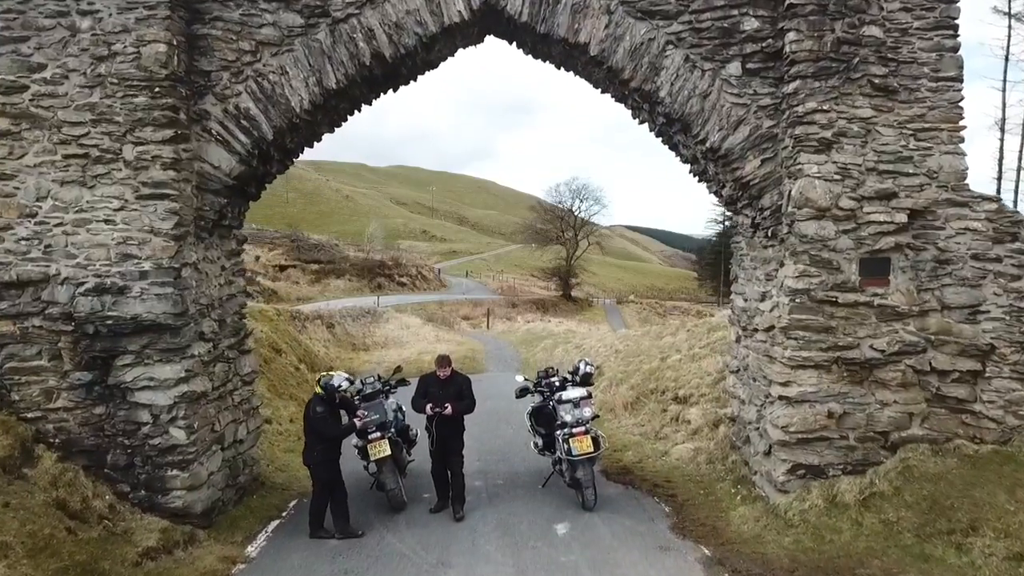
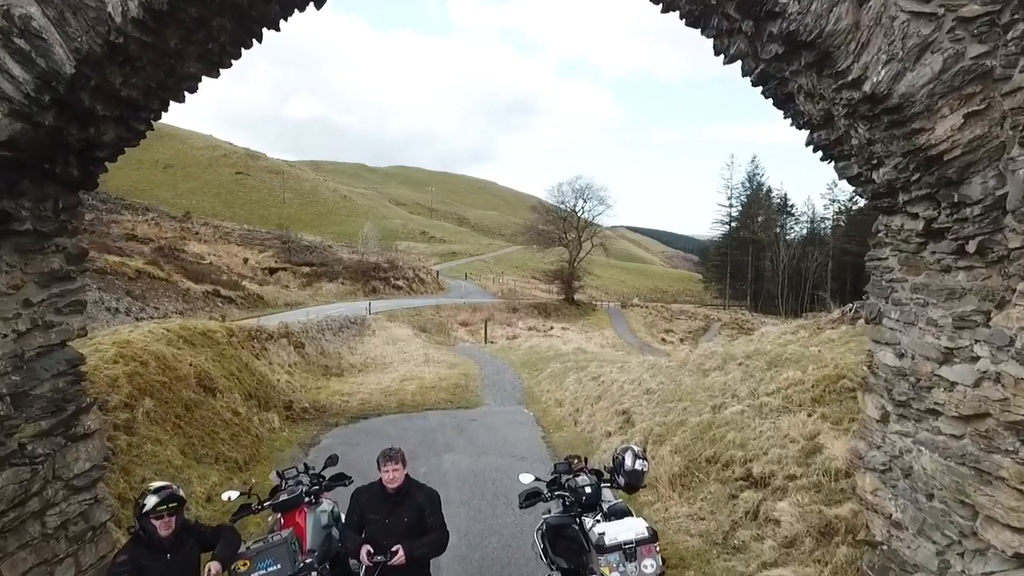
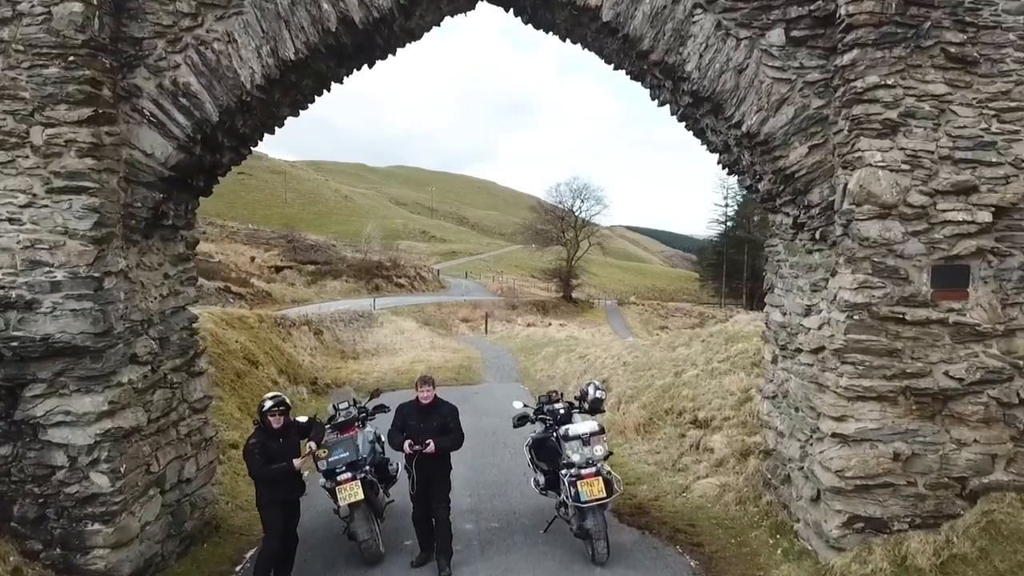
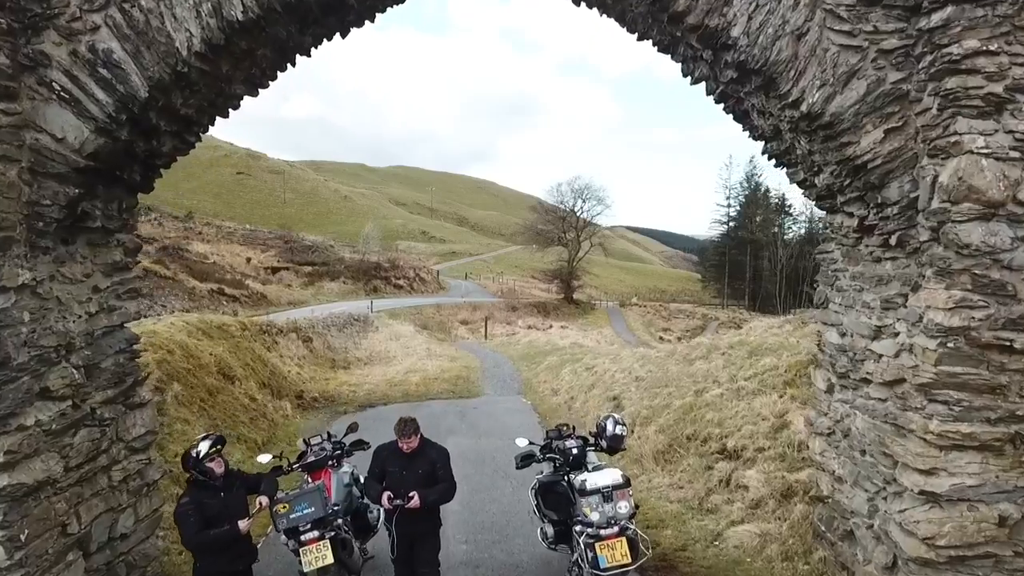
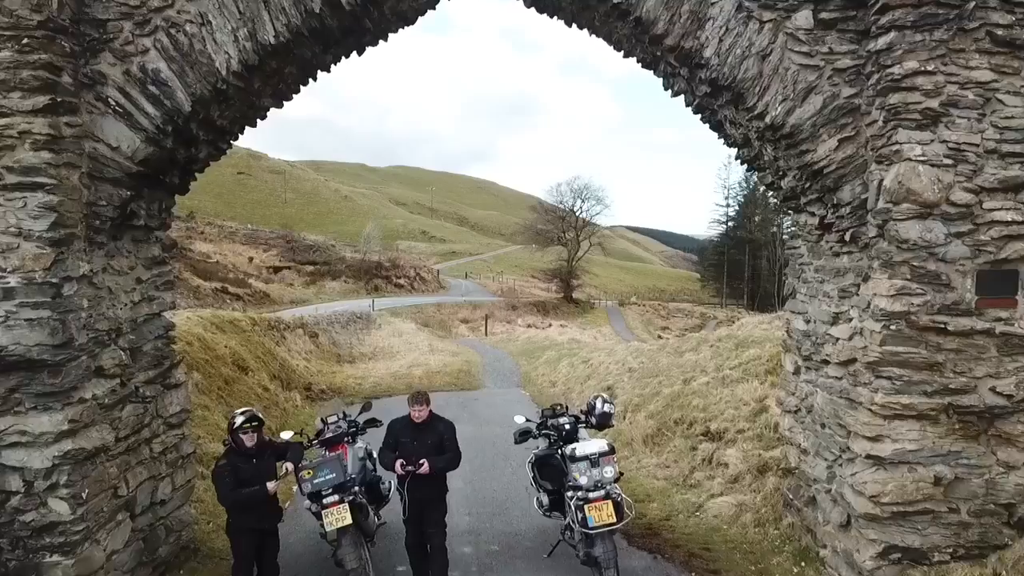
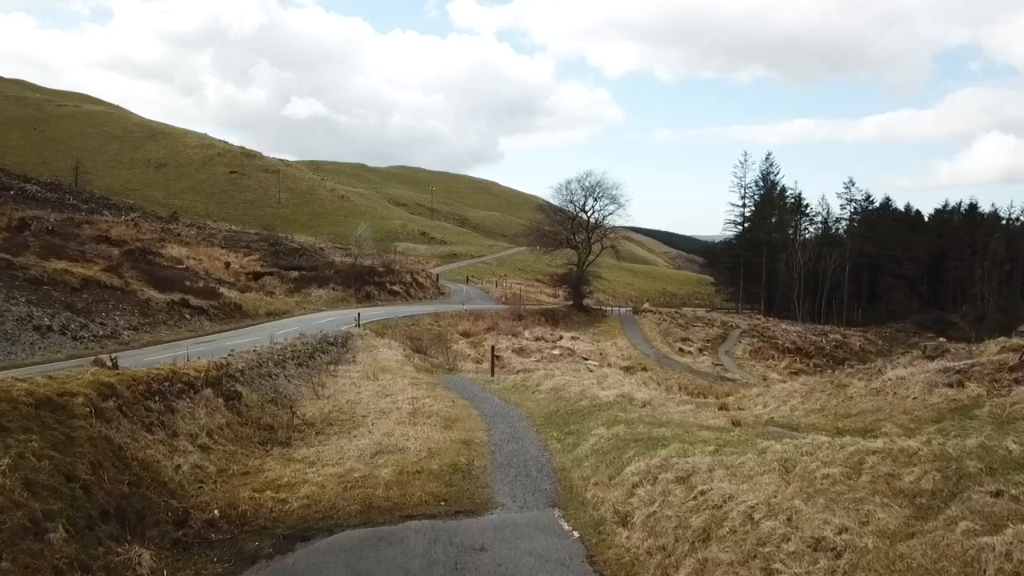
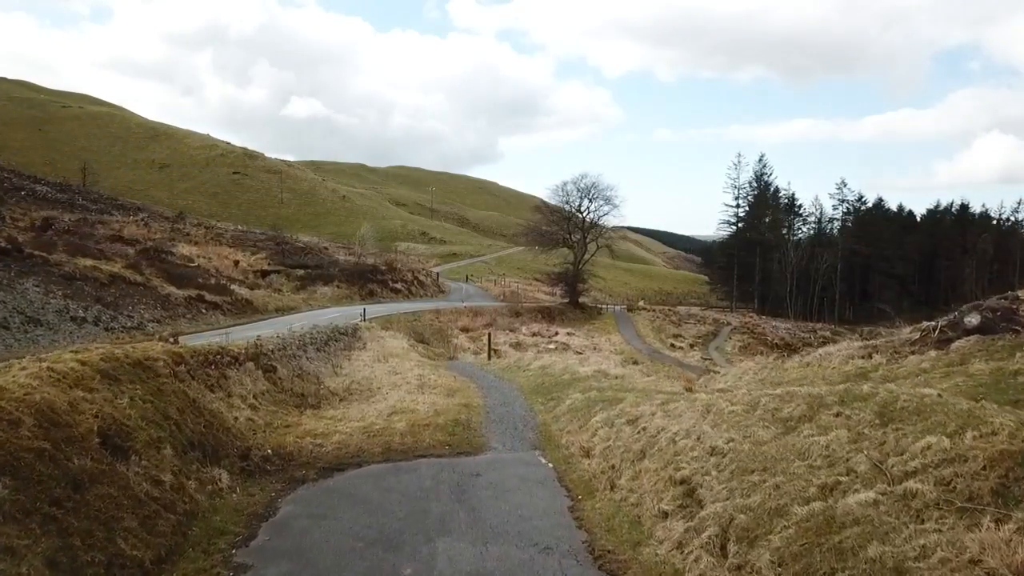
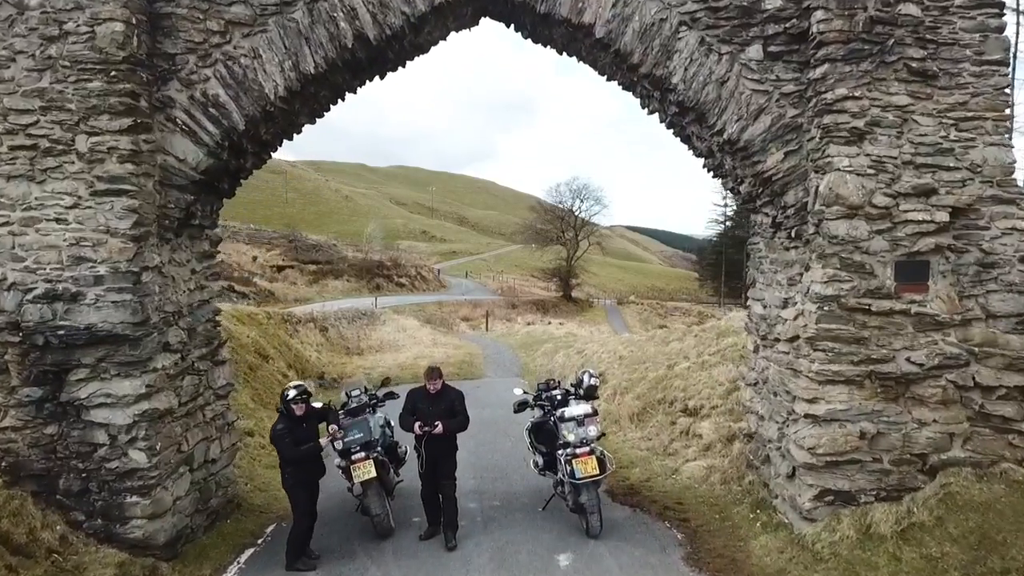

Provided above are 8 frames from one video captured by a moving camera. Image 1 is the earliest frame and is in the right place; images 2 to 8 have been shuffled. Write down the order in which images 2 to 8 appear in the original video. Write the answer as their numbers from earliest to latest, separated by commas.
8, 3, 5, 4, 2, 7, 6
